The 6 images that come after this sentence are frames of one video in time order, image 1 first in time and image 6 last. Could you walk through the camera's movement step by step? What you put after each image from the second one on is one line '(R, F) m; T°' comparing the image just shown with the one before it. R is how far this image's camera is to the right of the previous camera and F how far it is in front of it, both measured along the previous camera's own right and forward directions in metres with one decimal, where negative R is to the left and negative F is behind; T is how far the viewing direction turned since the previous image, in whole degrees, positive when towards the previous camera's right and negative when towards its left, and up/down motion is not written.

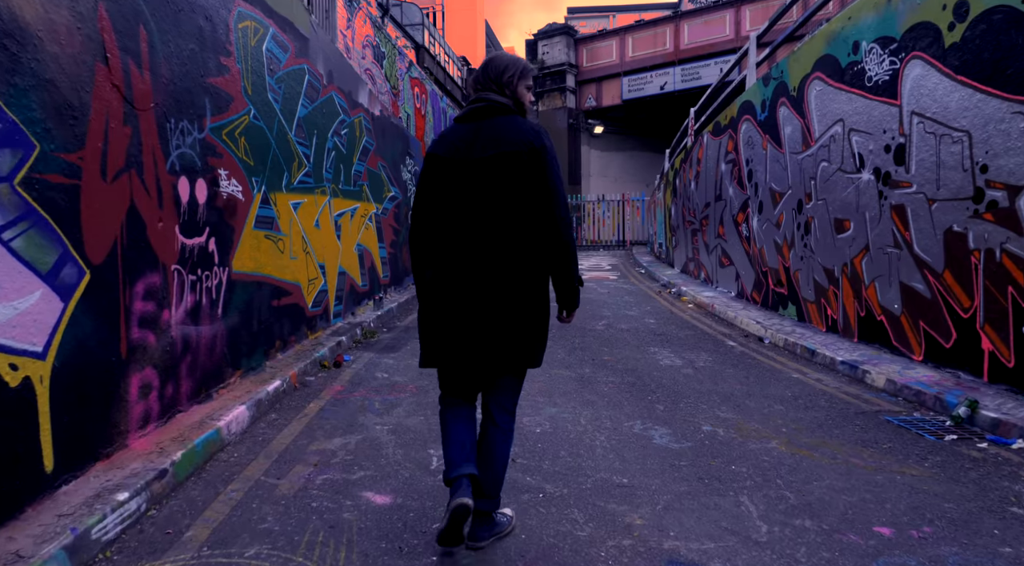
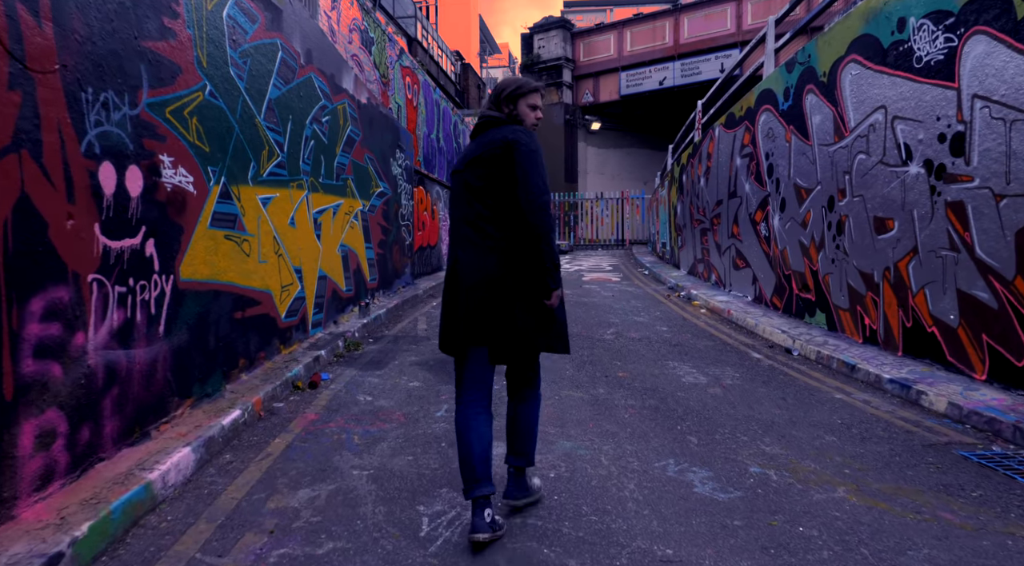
(-0.1, +0.7) m; +1°
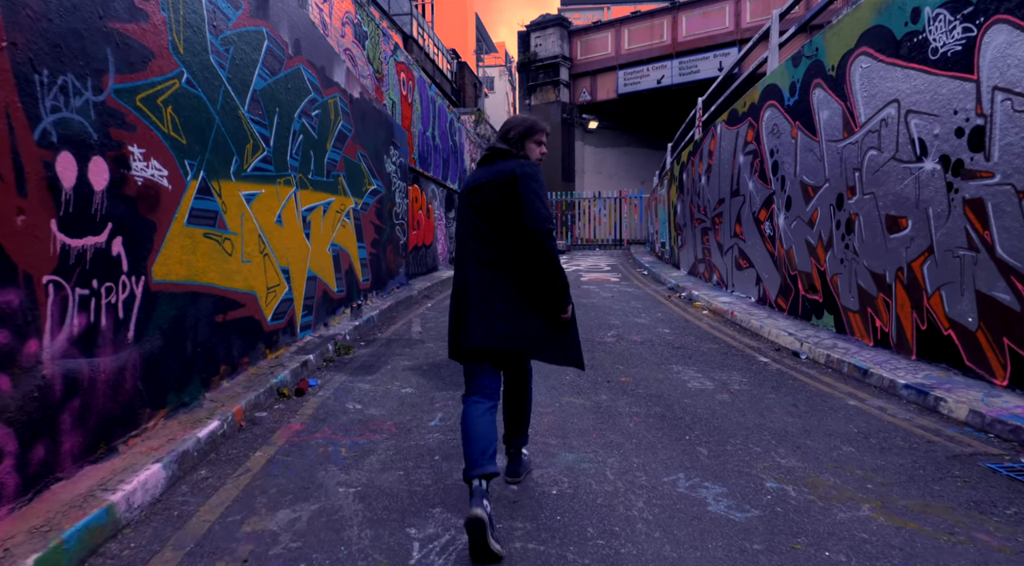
(0.0, +0.3) m; 0°
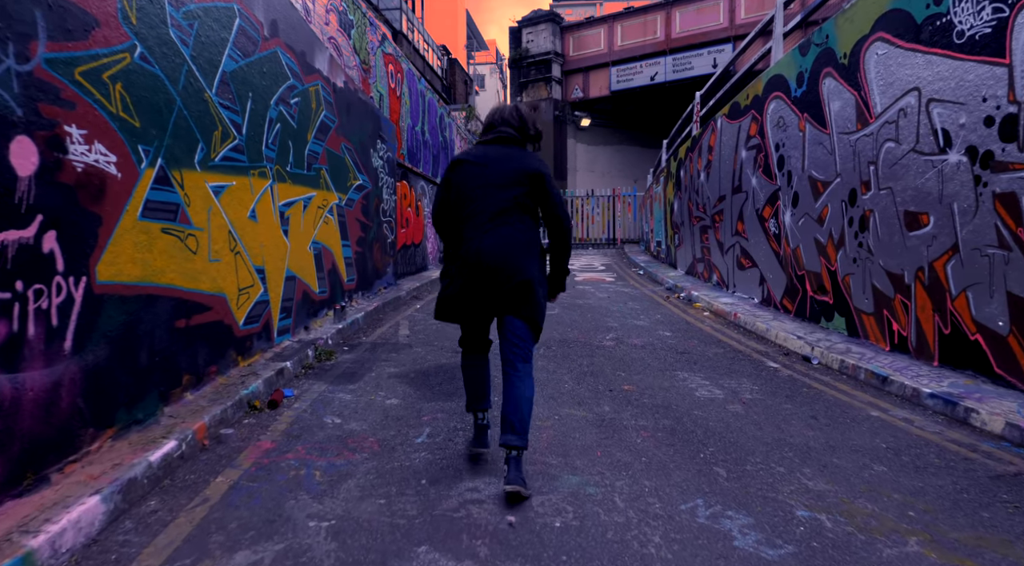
(0.0, +0.4) m; +1°
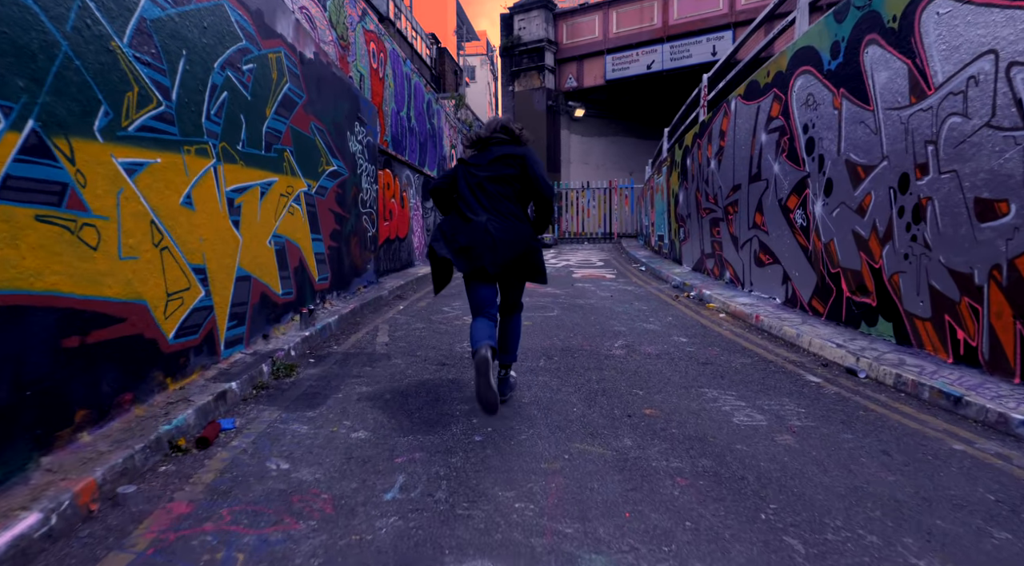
(0.0, +0.9) m; +1°
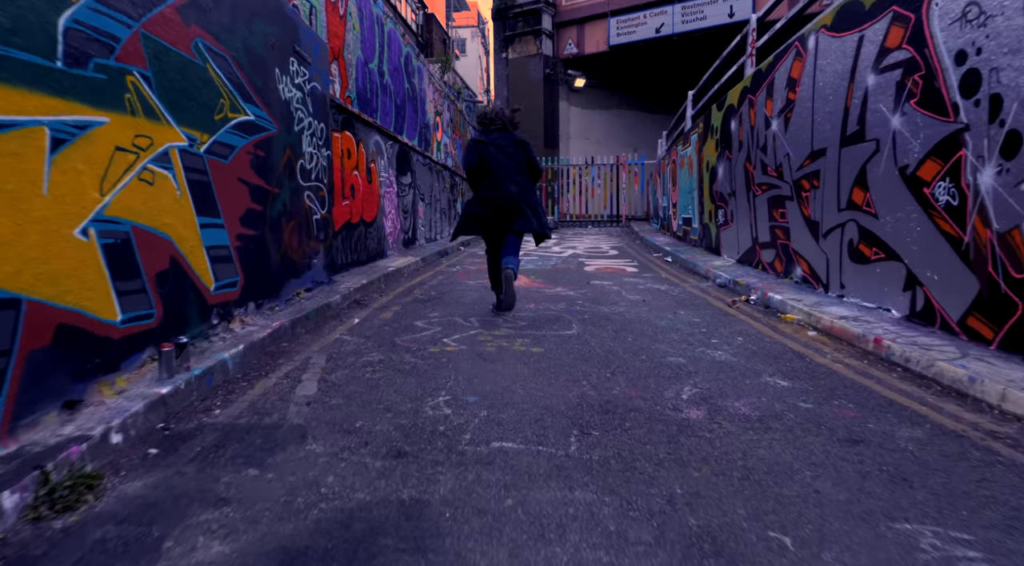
(-0.1, +2.4) m; +1°
